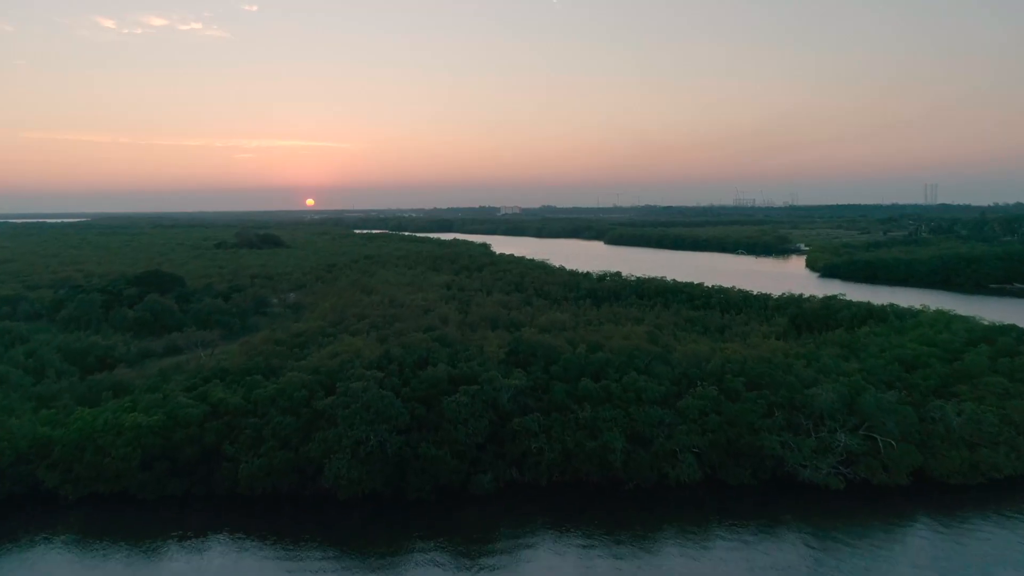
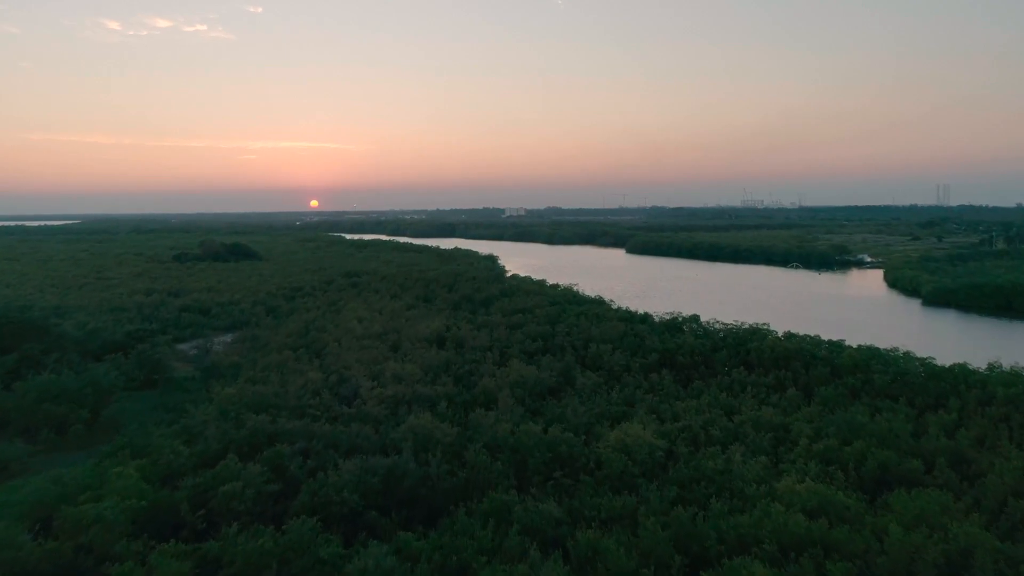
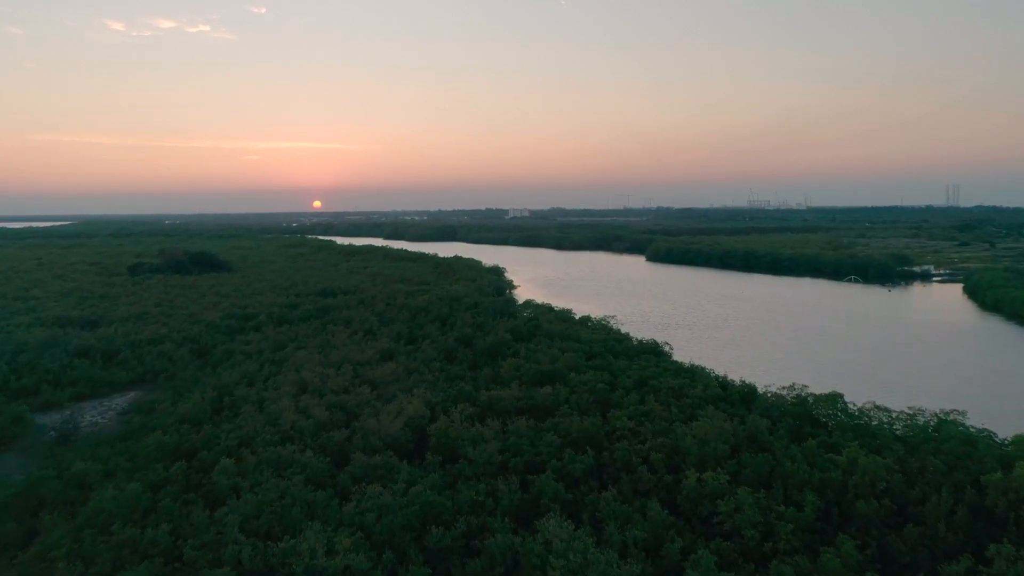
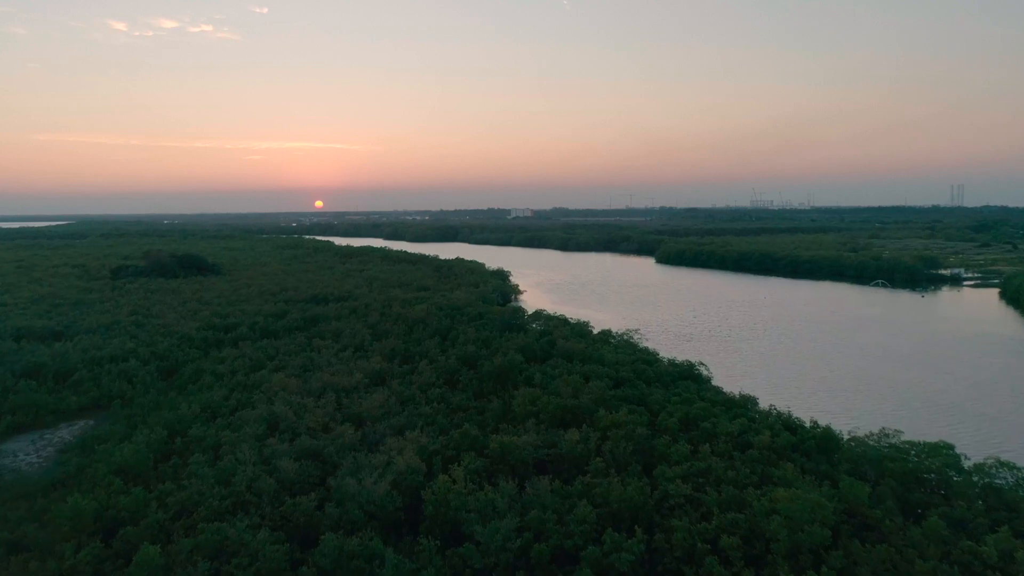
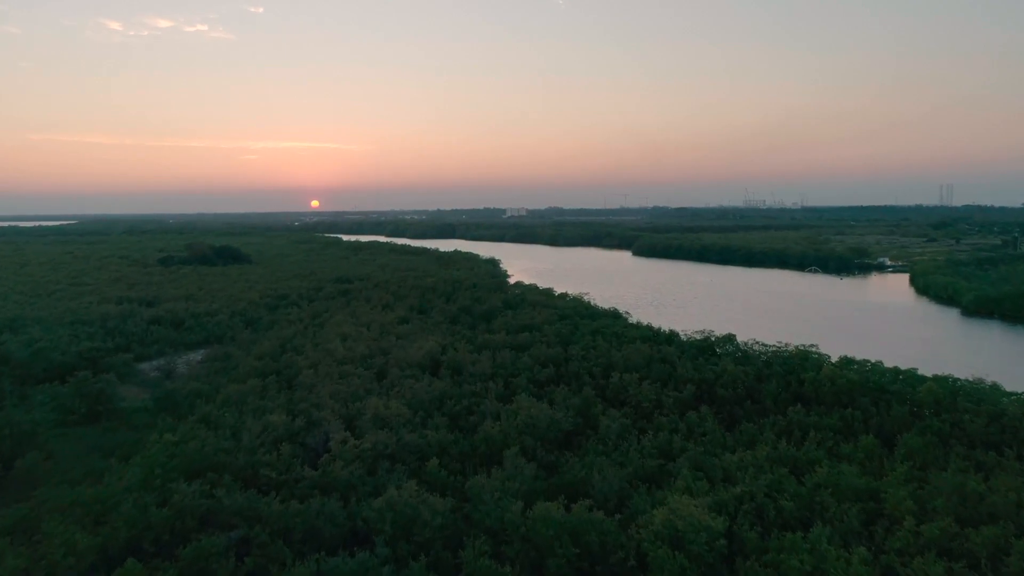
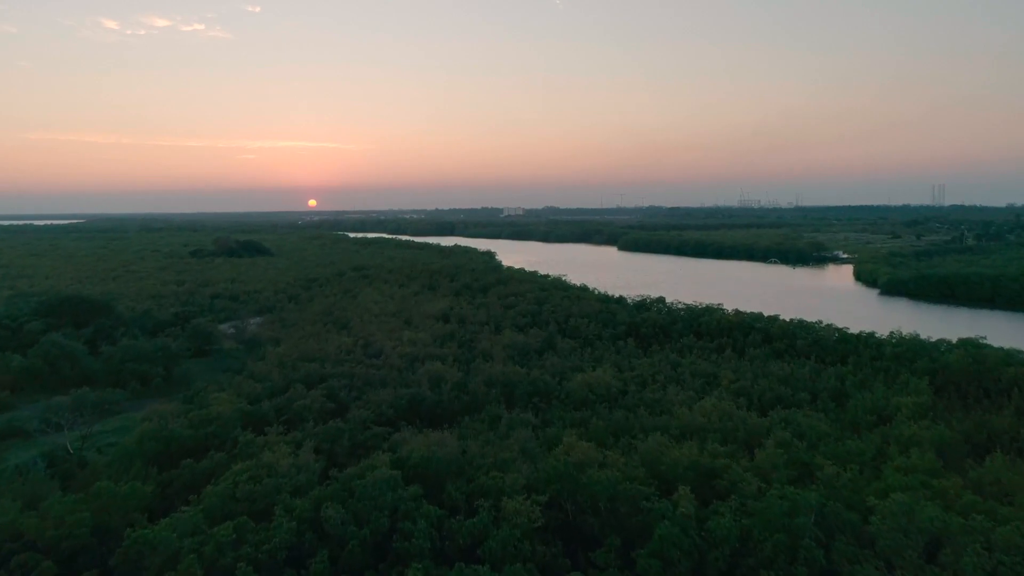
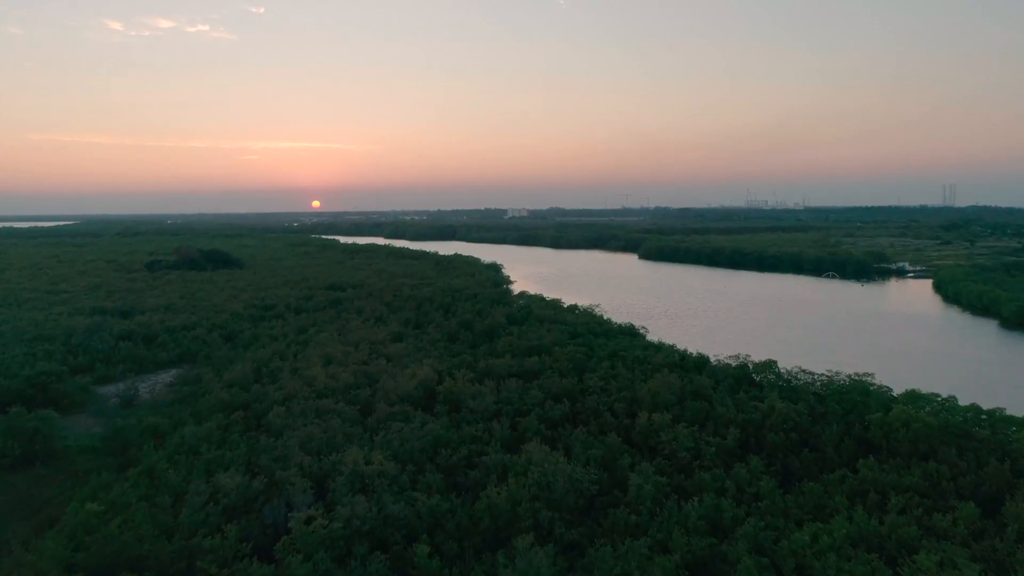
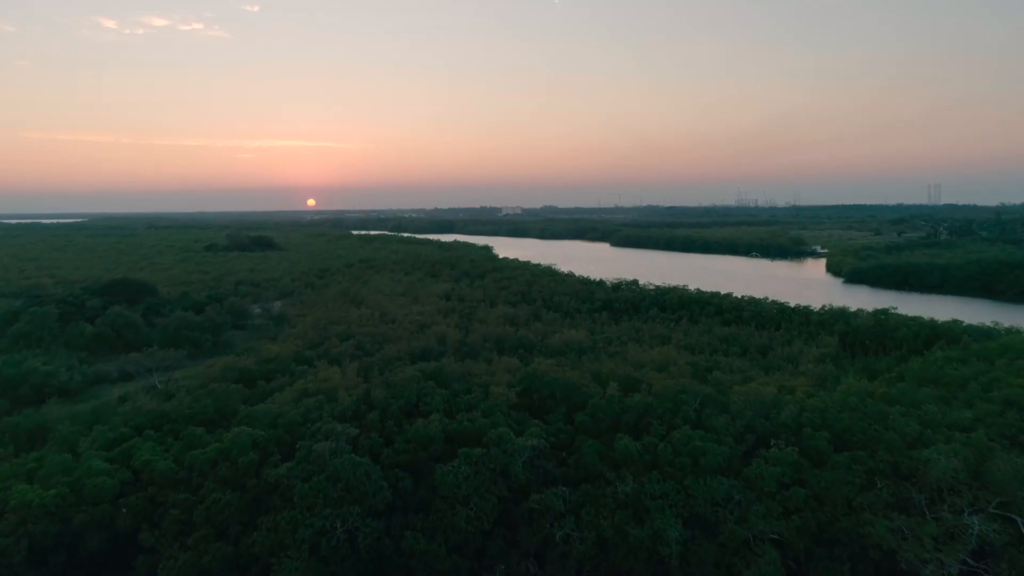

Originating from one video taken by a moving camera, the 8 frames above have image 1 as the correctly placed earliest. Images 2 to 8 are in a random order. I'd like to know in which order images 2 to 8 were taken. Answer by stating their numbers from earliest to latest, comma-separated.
8, 6, 2, 5, 7, 3, 4
